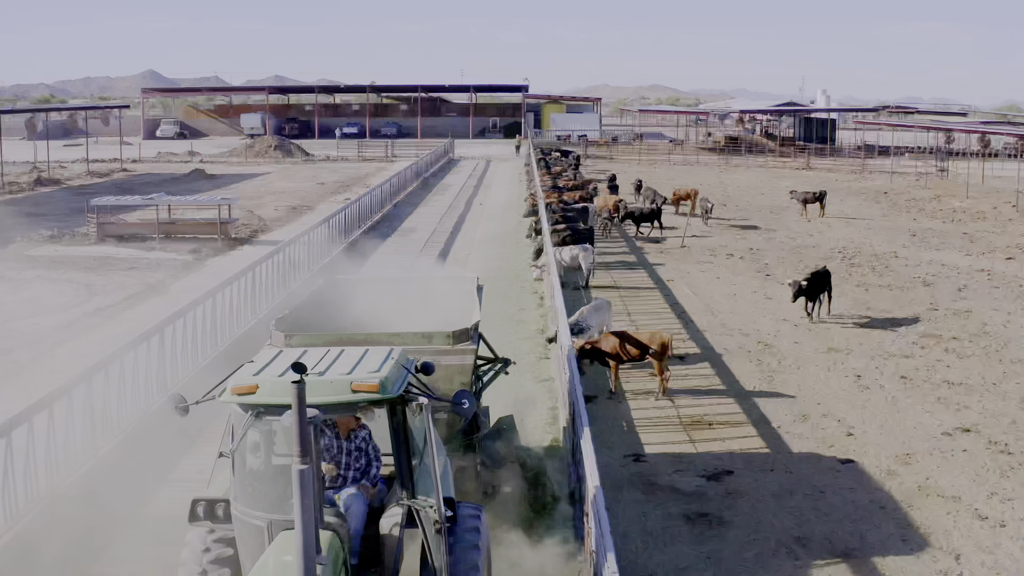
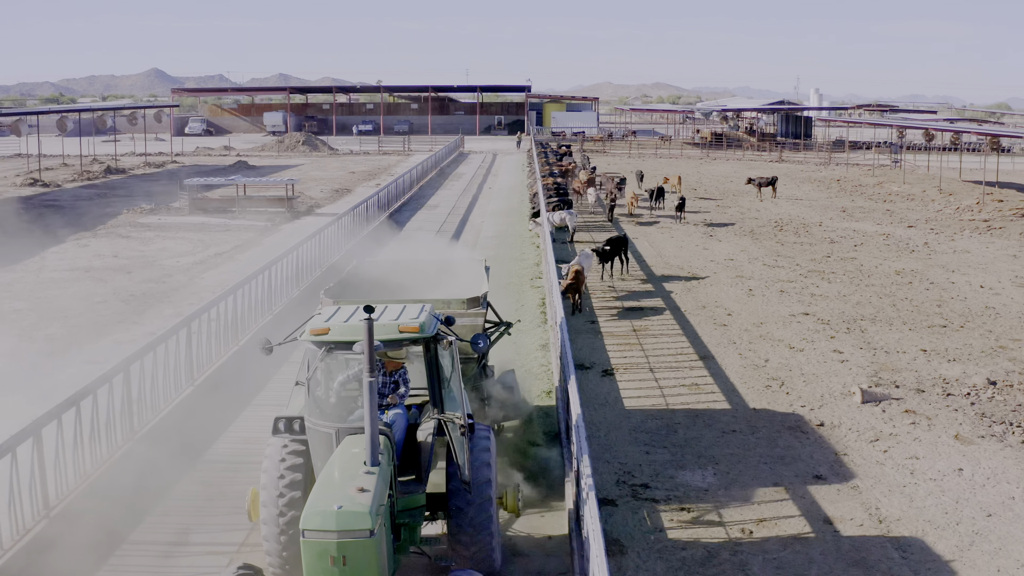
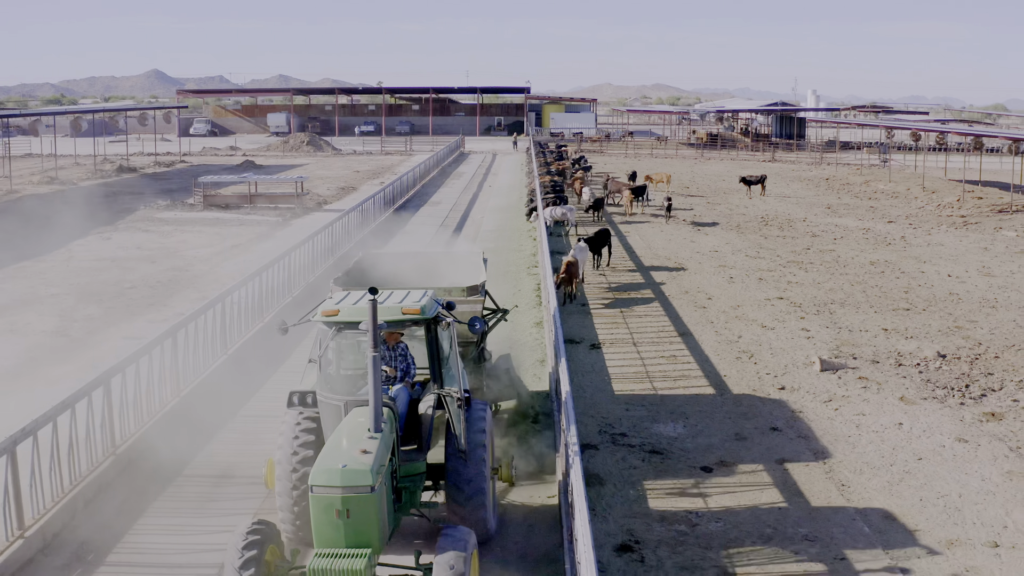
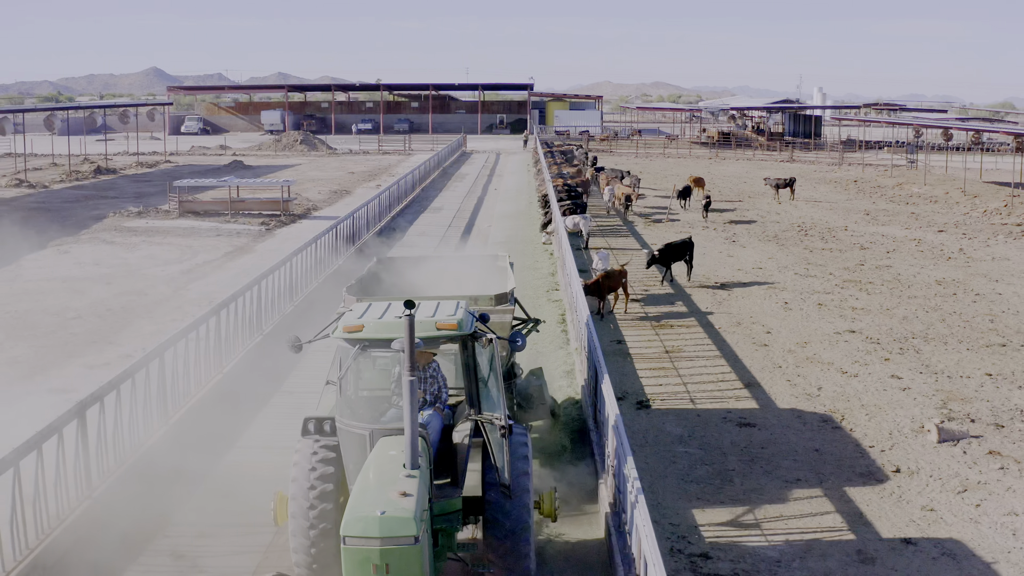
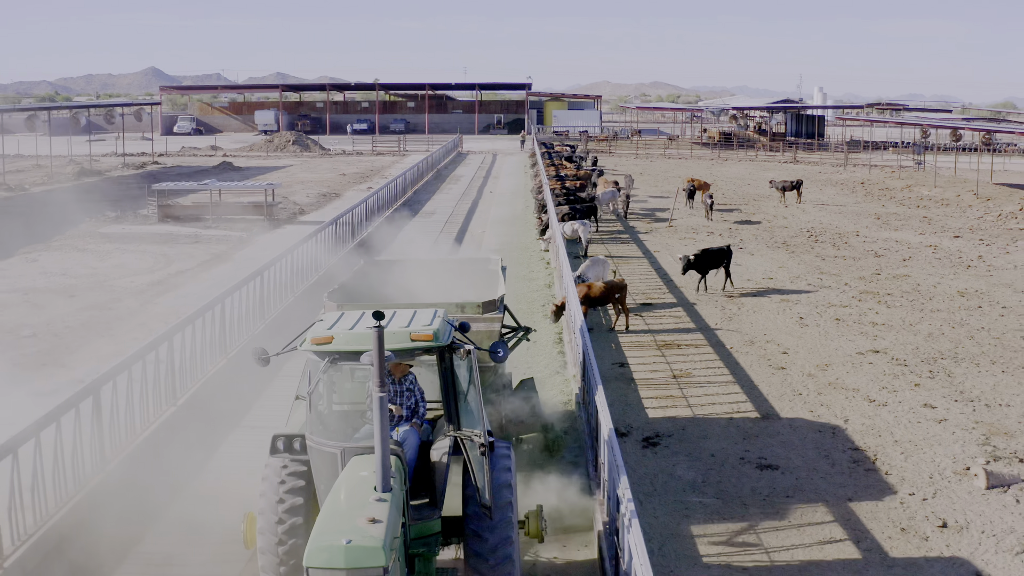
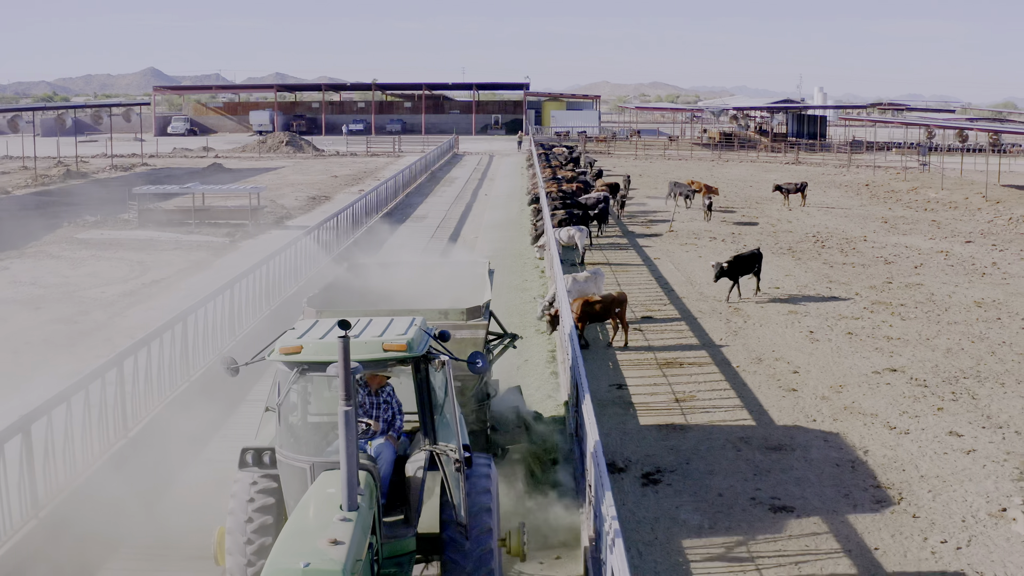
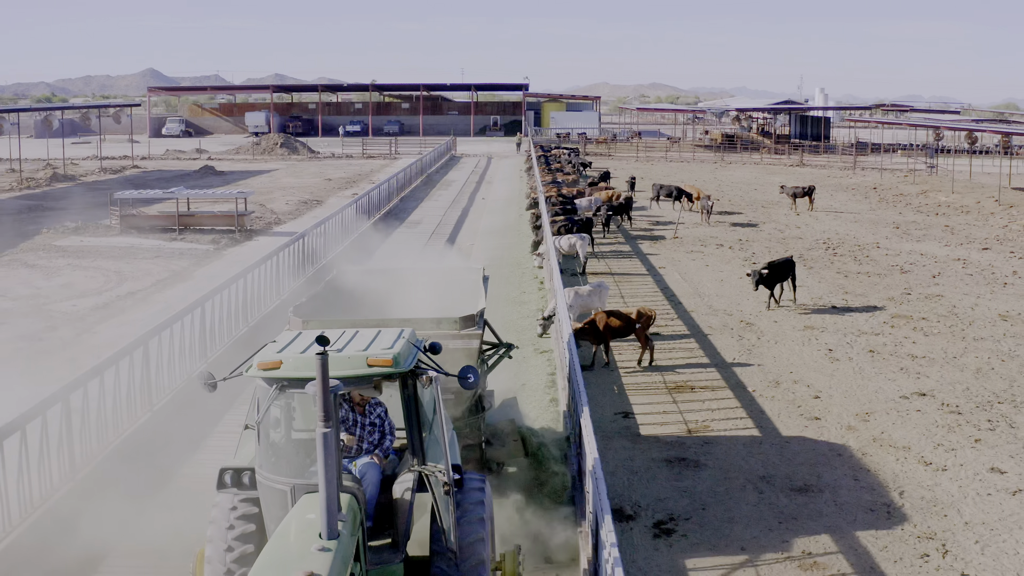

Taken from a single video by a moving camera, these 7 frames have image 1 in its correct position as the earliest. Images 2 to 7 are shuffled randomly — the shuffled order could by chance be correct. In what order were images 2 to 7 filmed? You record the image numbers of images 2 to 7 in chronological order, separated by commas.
7, 6, 5, 4, 2, 3
